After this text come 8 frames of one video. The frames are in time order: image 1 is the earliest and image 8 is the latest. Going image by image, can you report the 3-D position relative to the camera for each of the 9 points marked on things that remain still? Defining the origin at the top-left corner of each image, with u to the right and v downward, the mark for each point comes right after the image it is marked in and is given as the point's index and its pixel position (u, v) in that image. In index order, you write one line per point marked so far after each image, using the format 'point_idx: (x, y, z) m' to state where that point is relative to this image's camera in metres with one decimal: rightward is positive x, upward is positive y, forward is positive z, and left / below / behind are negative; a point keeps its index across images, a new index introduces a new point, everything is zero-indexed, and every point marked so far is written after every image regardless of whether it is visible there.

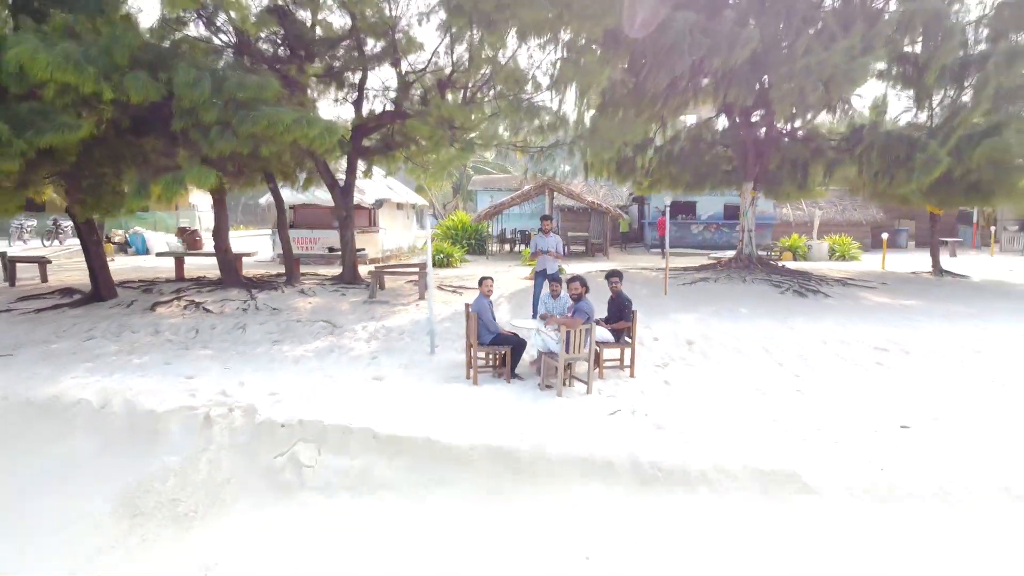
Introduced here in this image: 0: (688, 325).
0: (+2.3, -0.5, +7.0) m
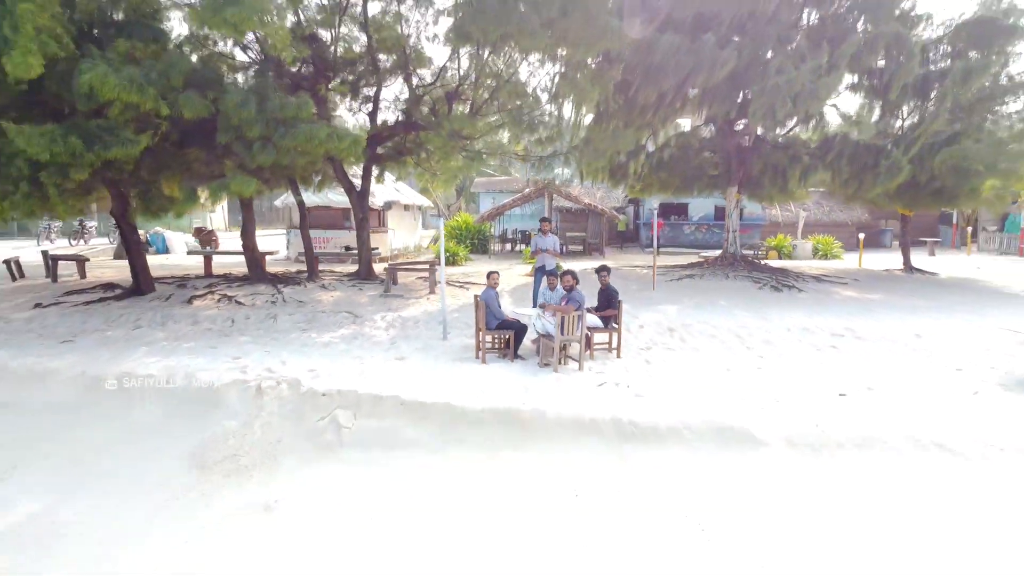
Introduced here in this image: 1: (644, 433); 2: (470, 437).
0: (+2.3, -0.4, +7.8) m
1: (+1.2, -1.3, +4.9) m
2: (-0.4, -1.4, +5.1) m
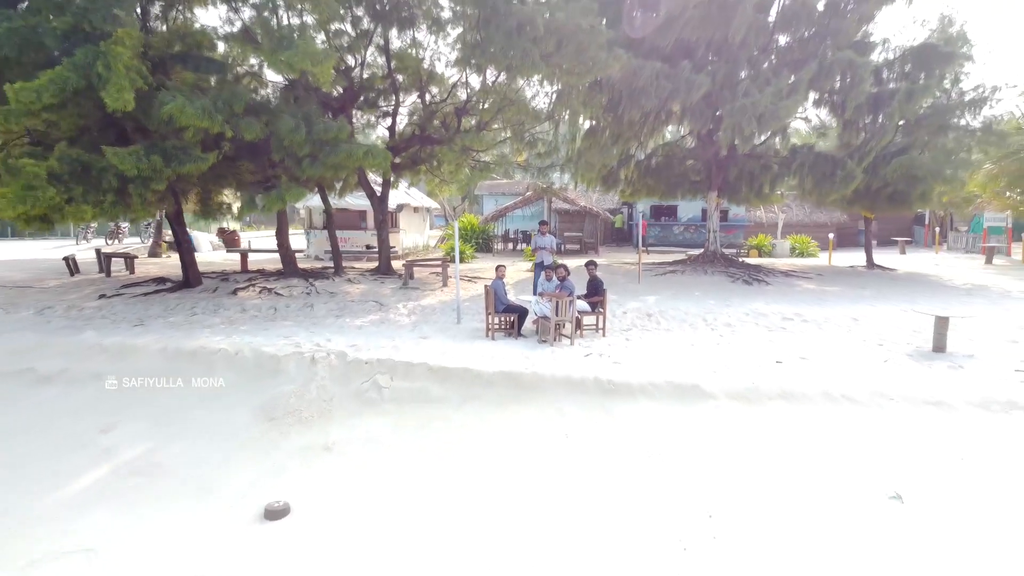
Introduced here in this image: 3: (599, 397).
0: (+2.4, -0.3, +9.1) m
1: (+1.2, -1.1, +6.2) m
2: (-0.3, -1.2, +6.5) m
3: (+1.0, -1.2, +6.2) m
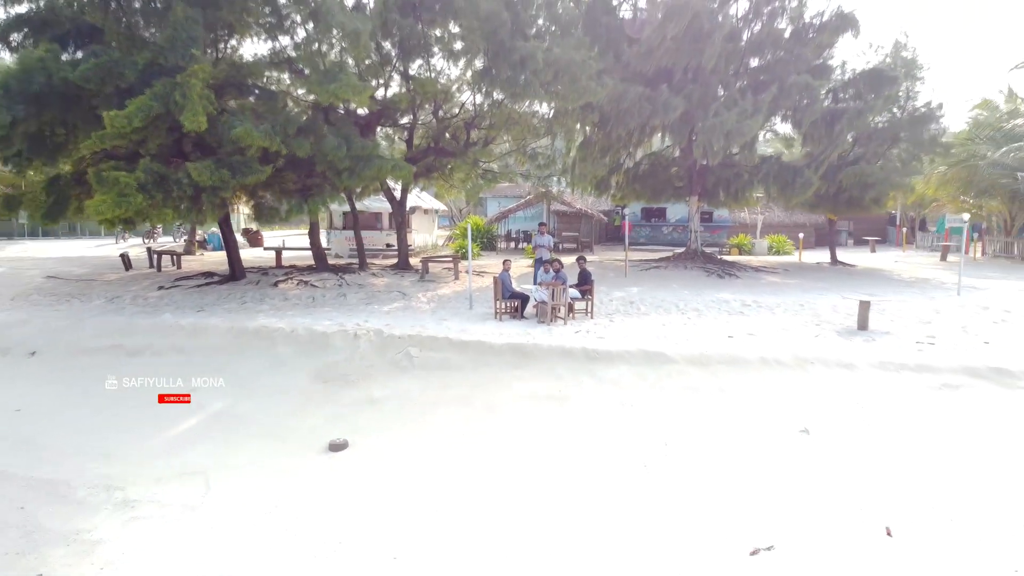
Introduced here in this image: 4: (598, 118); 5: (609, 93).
0: (+2.4, -0.1, +10.7) m
1: (+1.3, -1.0, +7.8) m
2: (-0.2, -1.1, +8.0) m
3: (+1.1, -1.1, +7.8) m
4: (+2.0, +3.9, +12.4) m
5: (+2.1, +4.2, +11.6) m
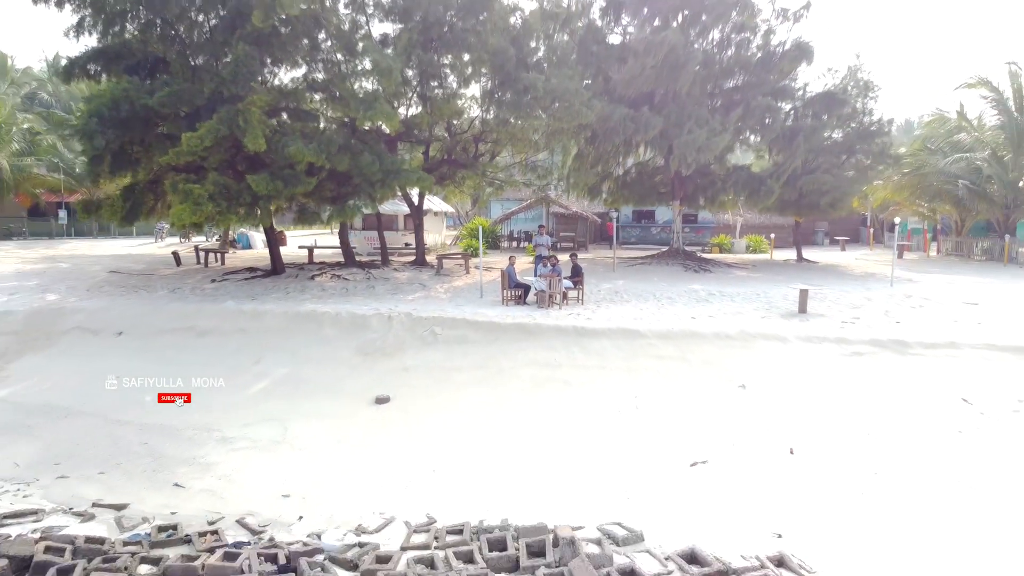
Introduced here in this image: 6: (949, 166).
0: (+2.5, +0.1, +12.6) m
1: (+1.4, -0.8, +9.7) m
2: (-0.2, -0.9, +10.0) m
3: (+1.1, -0.9, +9.7) m
4: (+2.1, +4.1, +14.3) m
5: (+2.2, +4.3, +13.5) m
6: (+13.1, +3.7, +16.1) m
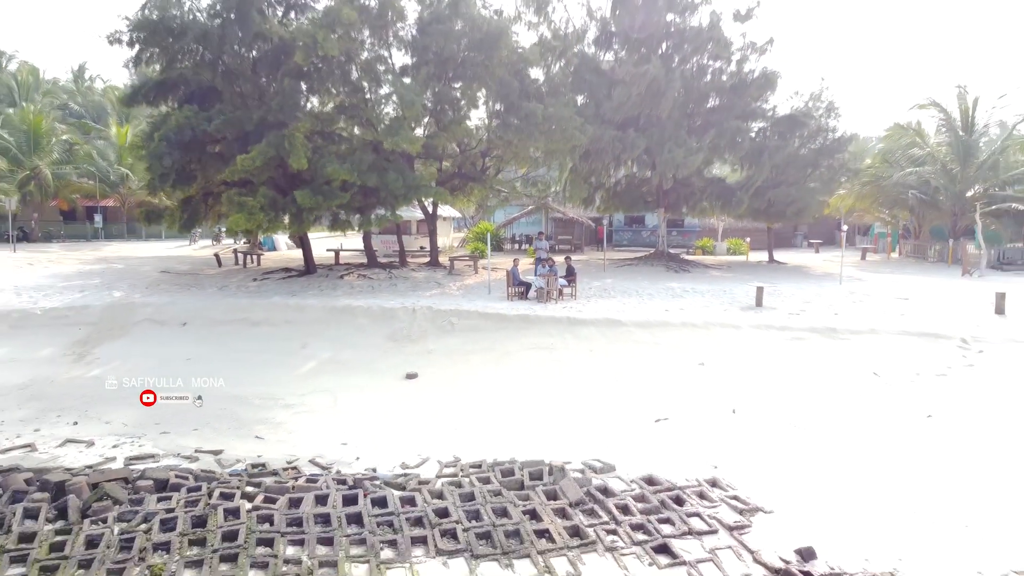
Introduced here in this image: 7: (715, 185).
0: (+2.6, +0.1, +14.6) m
1: (+1.5, -0.7, +11.8) m
2: (-0.1, -0.9, +12.0) m
3: (+1.2, -0.8, +11.8) m
4: (+2.2, +4.1, +16.4) m
5: (+2.3, +4.4, +15.5) m
6: (+13.2, +3.7, +18.1) m
7: (+6.6, +3.3, +17.6) m
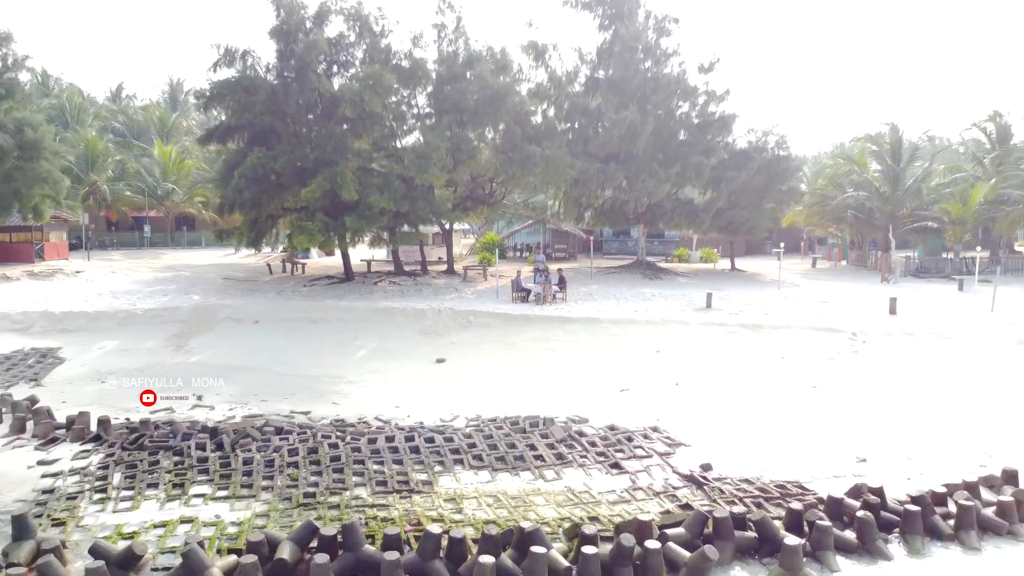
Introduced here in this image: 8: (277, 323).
0: (+2.7, 0.0, +18.1) m
1: (+1.6, -0.9, +15.2) m
2: (+0.1, -1.0, +15.4) m
3: (+1.4, -1.0, +15.2) m
4: (+2.3, +4.0, +19.8) m
5: (+2.4, +4.3, +19.0) m
6: (+13.4, +3.6, +21.5) m
7: (+6.7, +3.2, +21.0) m
8: (-7.3, -1.1, +16.6) m
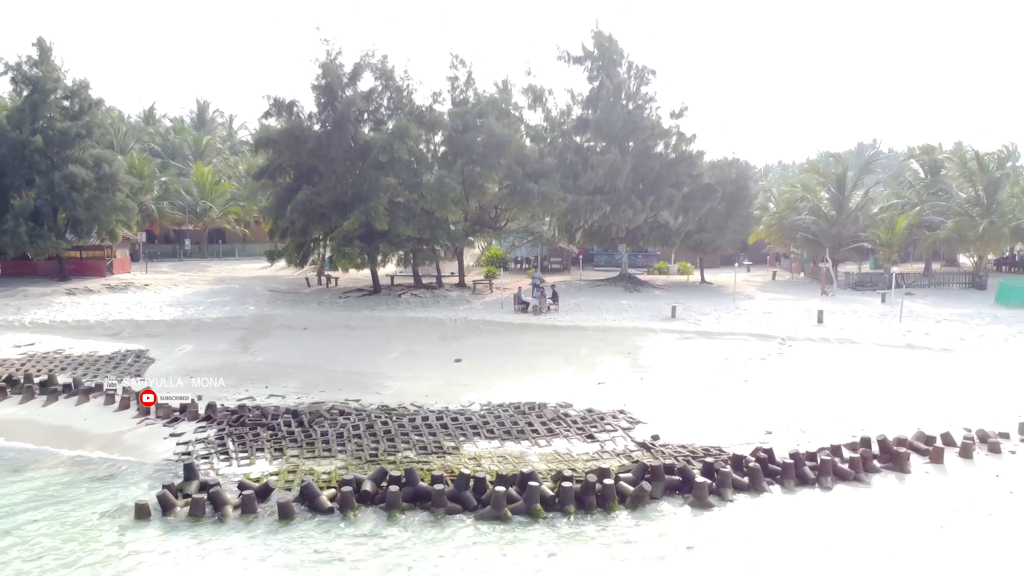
0: (+2.8, -0.5, +21.8) m
1: (+1.7, -1.4, +19.0) m
2: (+0.1, -1.5, +19.2) m
3: (+1.4, -1.5, +18.9) m
4: (+2.4, +3.5, +23.5) m
5: (+2.5, +3.8, +22.7) m
6: (+13.4, +3.1, +25.3) m
7: (+6.8, +2.7, +24.7) m
8: (-7.2, -1.6, +20.3) m
